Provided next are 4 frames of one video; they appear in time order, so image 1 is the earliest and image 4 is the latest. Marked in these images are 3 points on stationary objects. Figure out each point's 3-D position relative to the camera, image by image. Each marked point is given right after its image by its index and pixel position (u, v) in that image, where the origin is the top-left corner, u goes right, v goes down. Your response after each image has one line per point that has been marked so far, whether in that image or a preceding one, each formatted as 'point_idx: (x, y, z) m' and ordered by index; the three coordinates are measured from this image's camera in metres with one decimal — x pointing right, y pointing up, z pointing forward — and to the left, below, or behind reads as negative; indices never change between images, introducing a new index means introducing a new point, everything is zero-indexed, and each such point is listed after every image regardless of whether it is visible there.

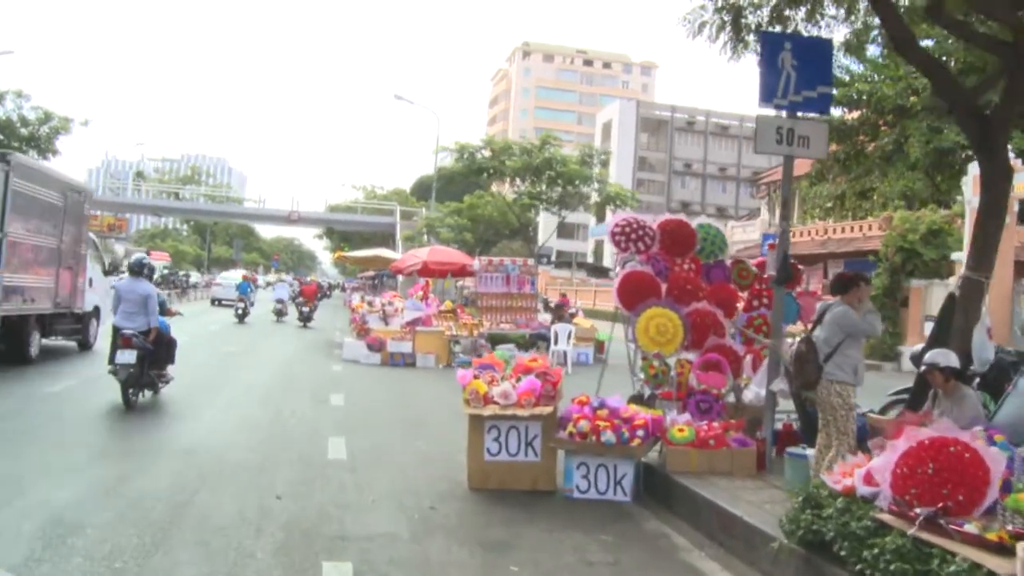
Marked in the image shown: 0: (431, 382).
0: (-1.3, -1.5, +14.1) m
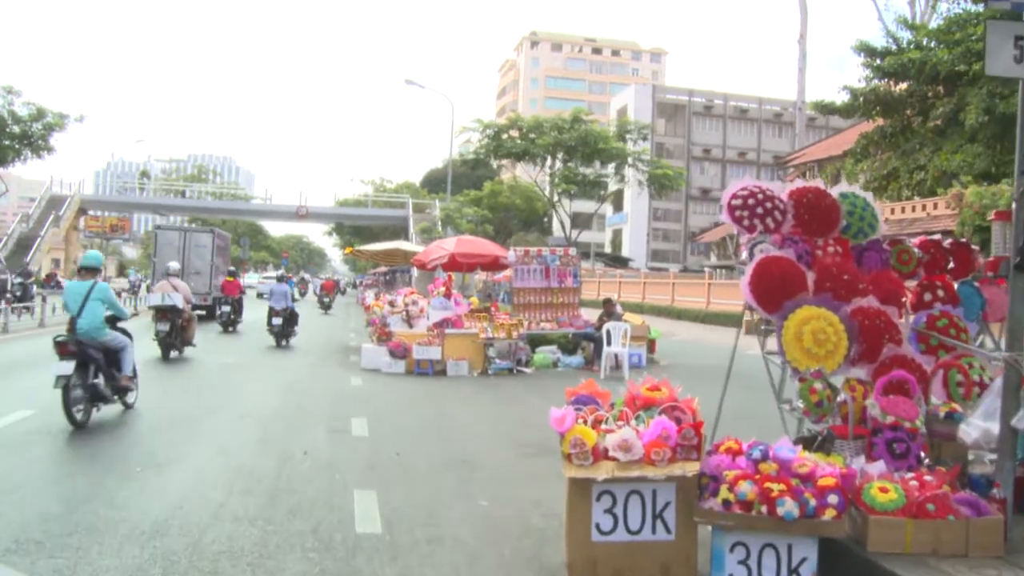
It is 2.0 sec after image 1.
0: (-0.6, -1.5, +11.9) m
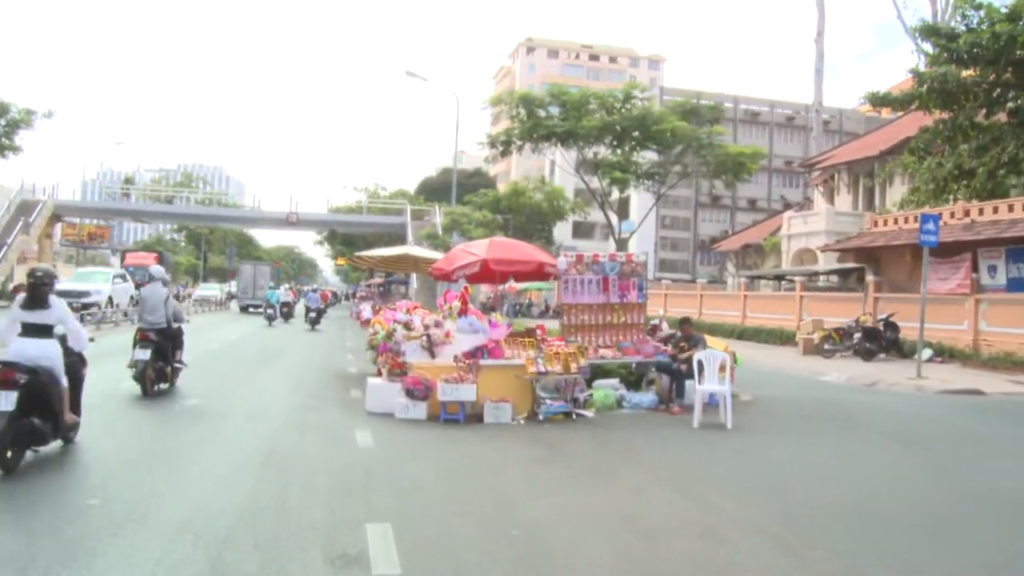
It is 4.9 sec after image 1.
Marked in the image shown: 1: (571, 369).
0: (+0.1, -1.7, +8.3) m
1: (+0.7, -1.0, +11.0) m
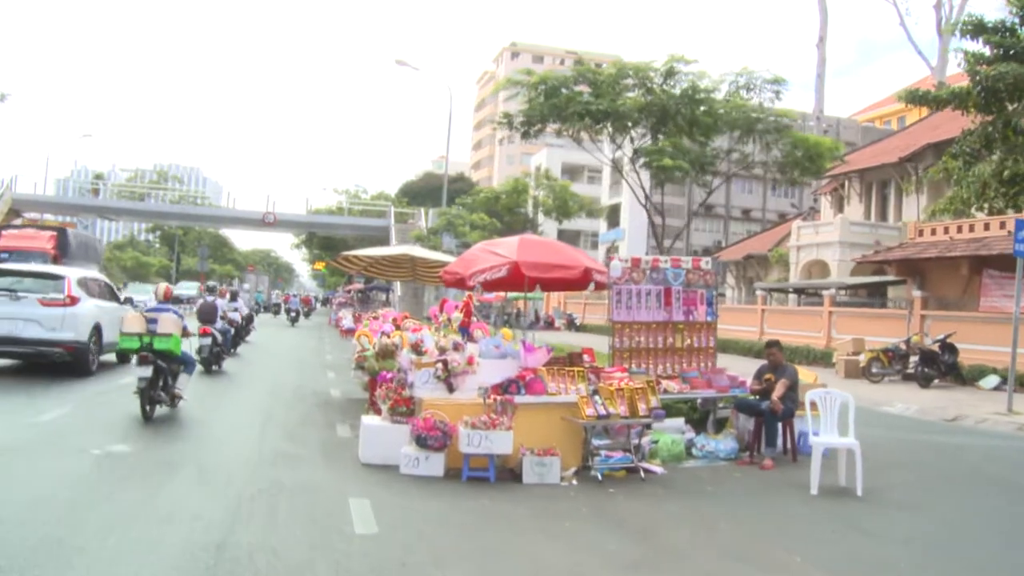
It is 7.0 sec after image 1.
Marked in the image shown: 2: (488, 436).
0: (+0.6, -1.8, +5.5) m
1: (+1.2, -1.2, +8.2) m
2: (-0.2, -1.3, +7.8) m
